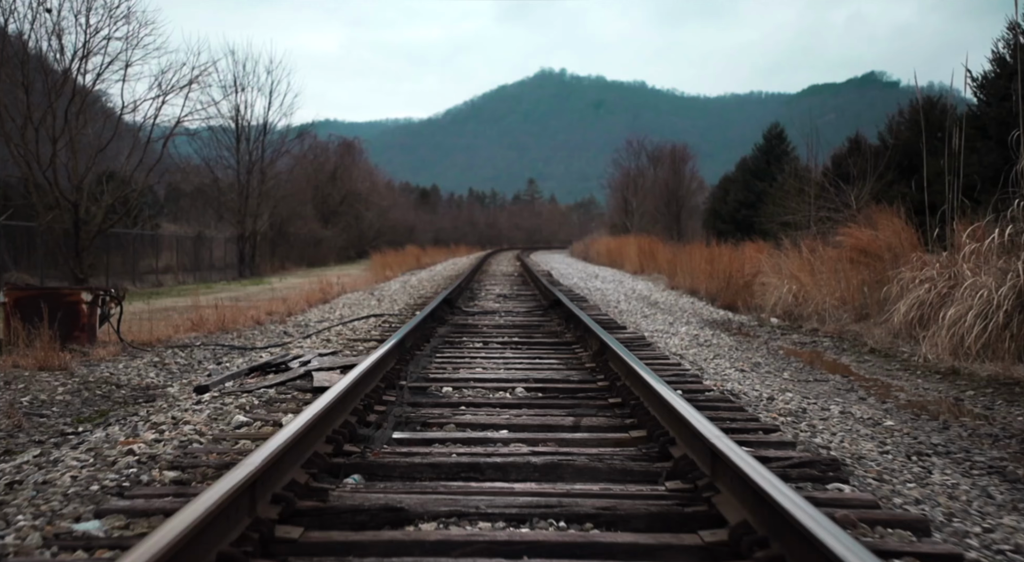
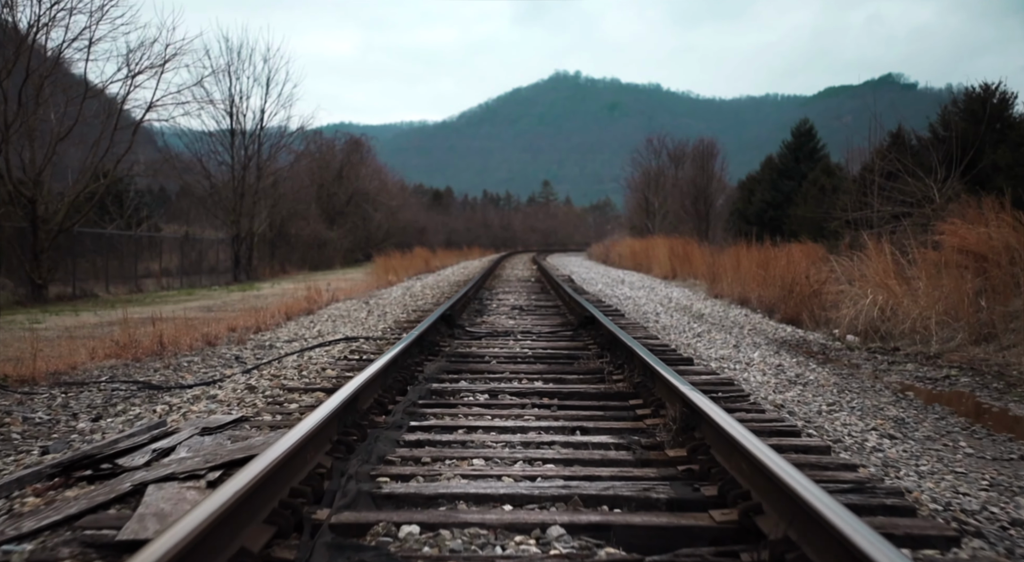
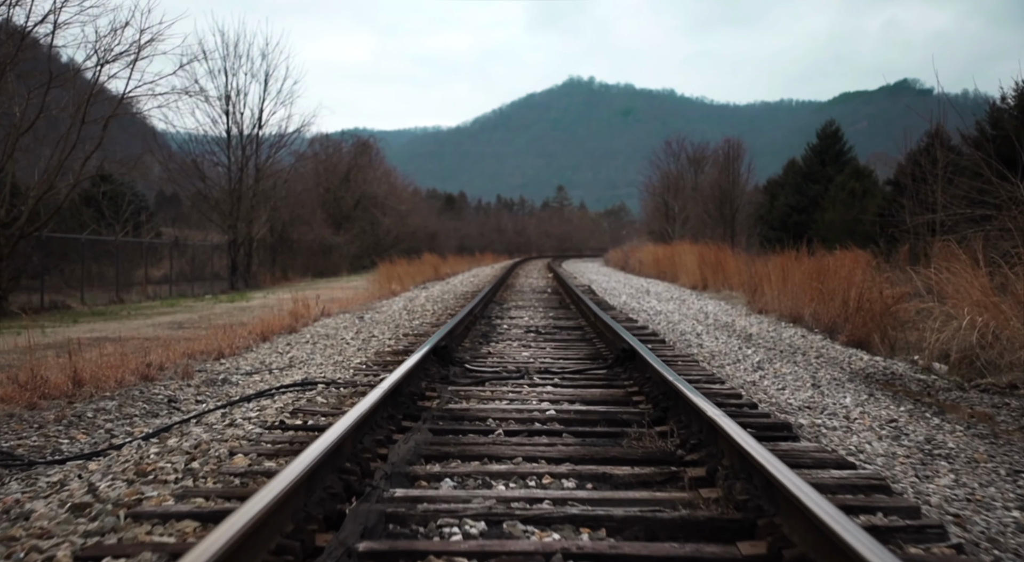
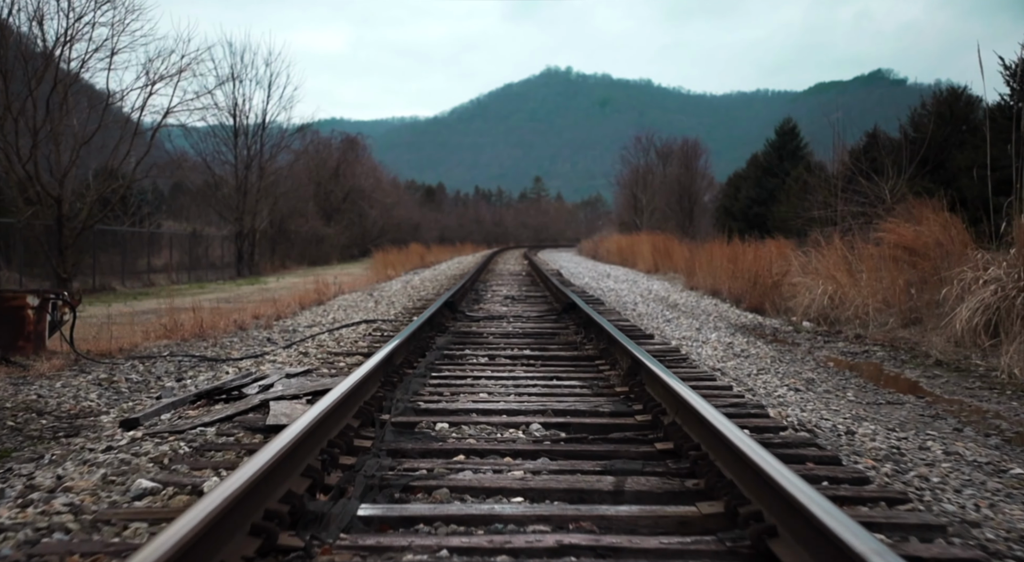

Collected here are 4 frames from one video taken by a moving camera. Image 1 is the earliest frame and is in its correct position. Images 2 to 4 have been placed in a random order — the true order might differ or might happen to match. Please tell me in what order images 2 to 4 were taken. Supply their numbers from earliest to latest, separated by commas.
4, 2, 3
